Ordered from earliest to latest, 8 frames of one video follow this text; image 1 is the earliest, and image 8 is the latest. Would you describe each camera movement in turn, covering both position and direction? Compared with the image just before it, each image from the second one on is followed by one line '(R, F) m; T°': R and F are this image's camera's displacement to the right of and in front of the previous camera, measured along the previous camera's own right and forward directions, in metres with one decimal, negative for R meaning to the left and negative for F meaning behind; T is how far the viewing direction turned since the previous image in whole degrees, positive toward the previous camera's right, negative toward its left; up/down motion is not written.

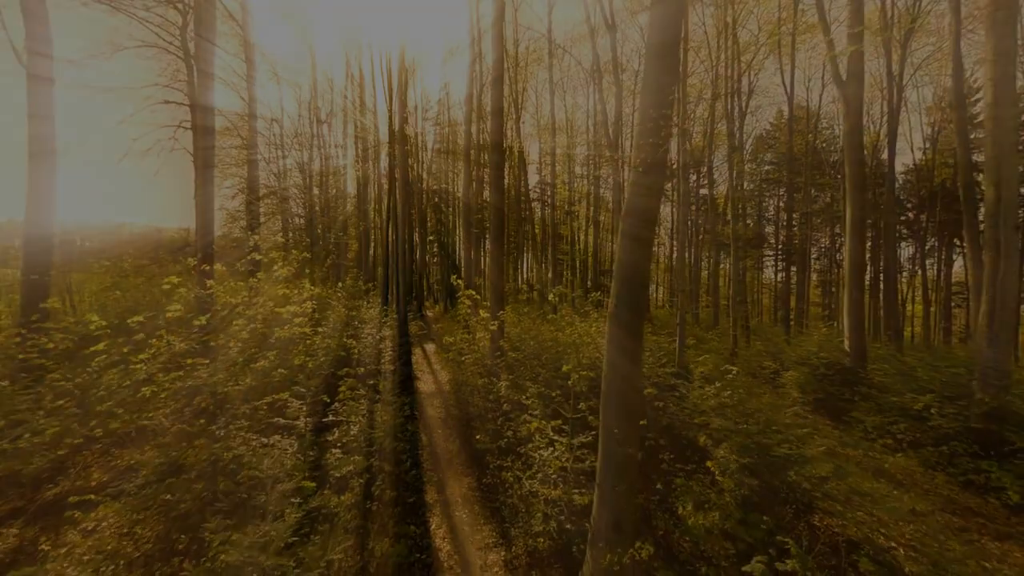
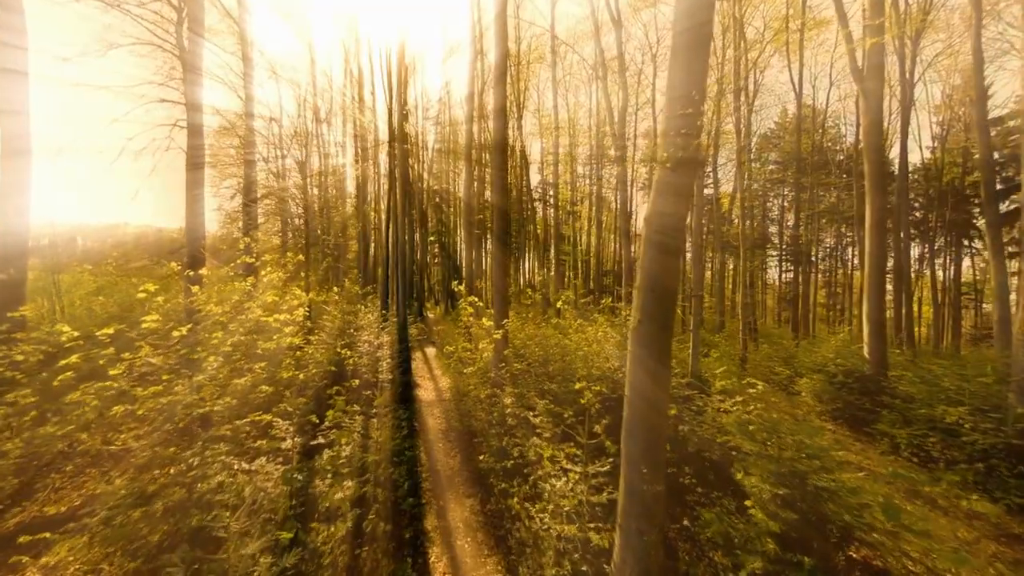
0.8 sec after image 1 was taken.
(-0.1, +0.5) m; 0°
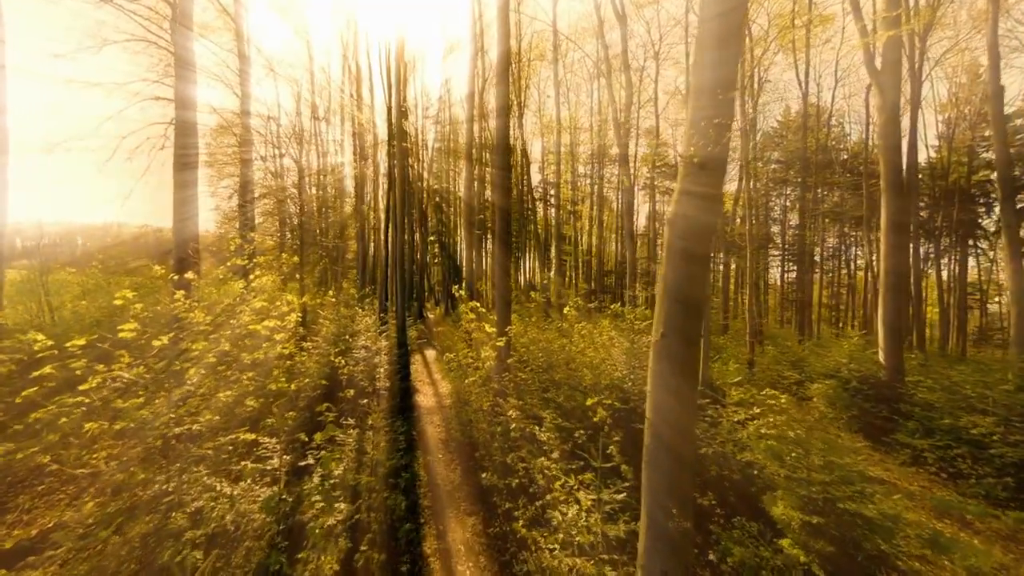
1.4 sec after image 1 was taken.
(-0.1, +0.4) m; 0°
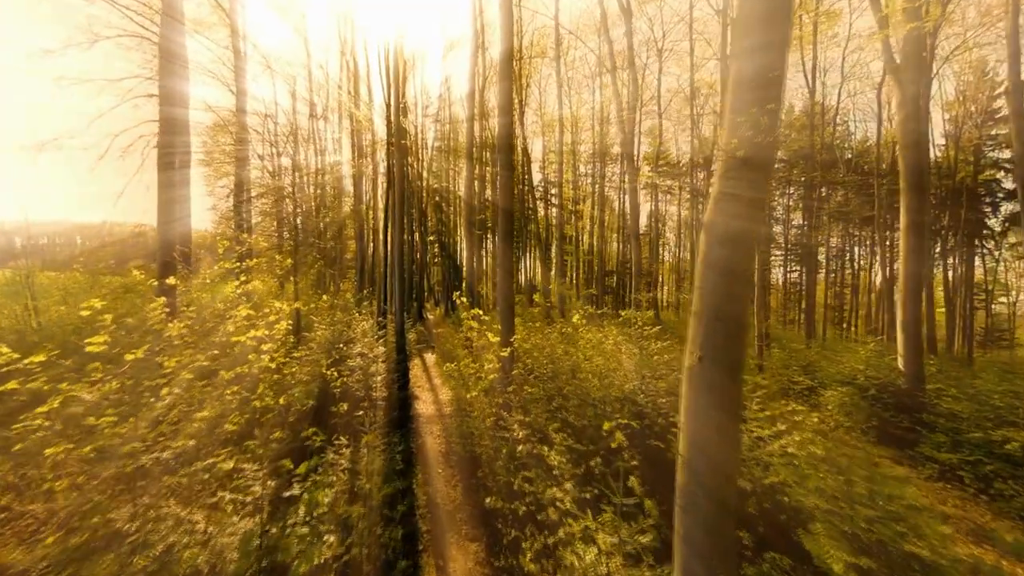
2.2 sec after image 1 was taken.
(-0.1, +0.4) m; 0°
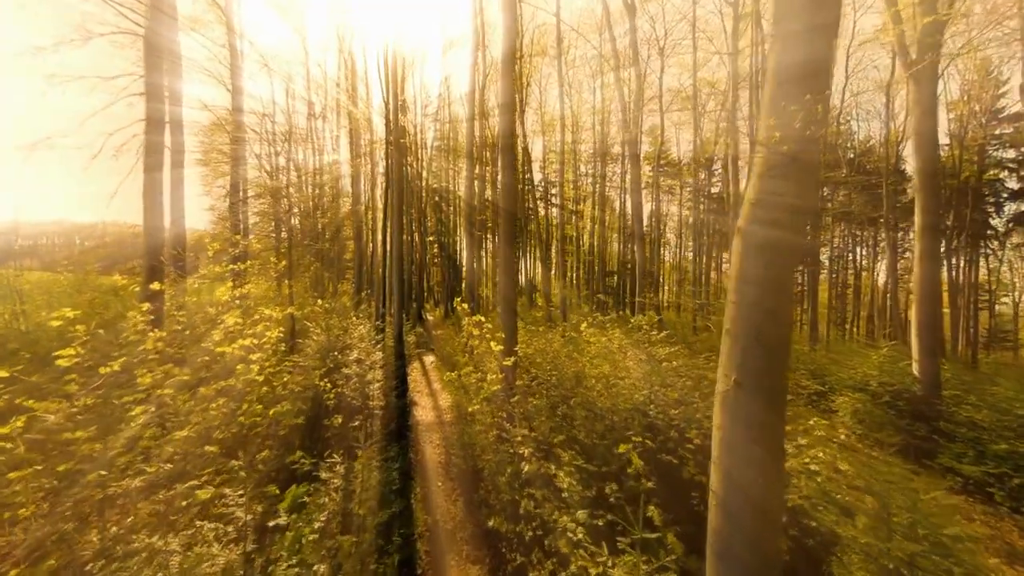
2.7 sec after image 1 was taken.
(-0.1, +0.3) m; 0°
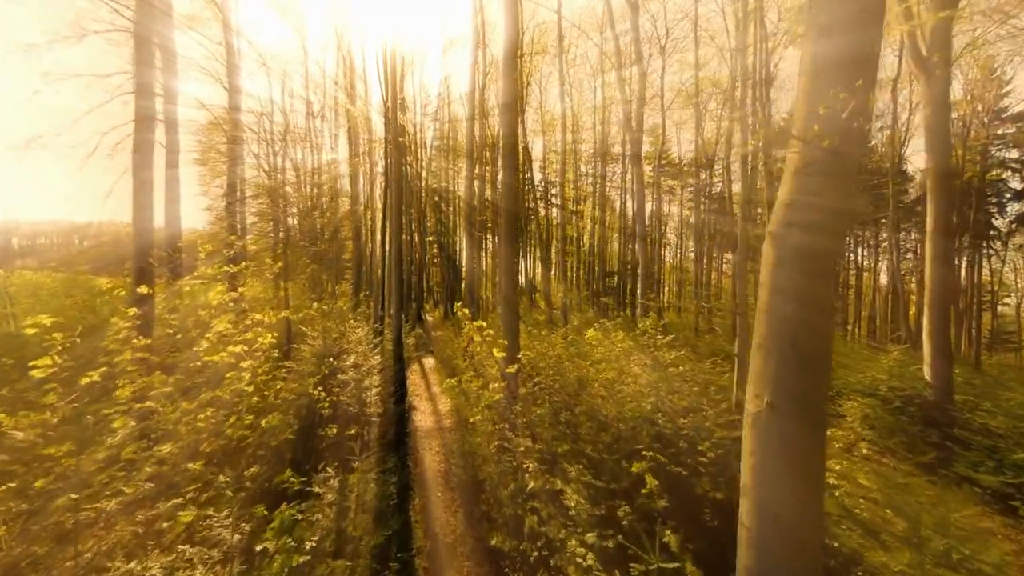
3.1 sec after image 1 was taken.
(0.0, +0.2) m; 0°
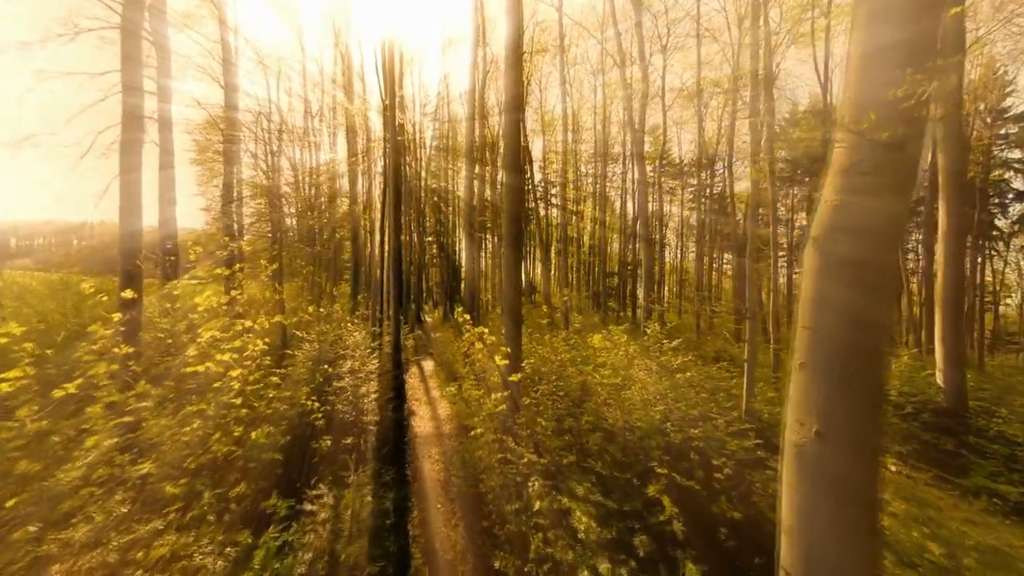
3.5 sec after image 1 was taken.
(0.0, +0.3) m; 0°
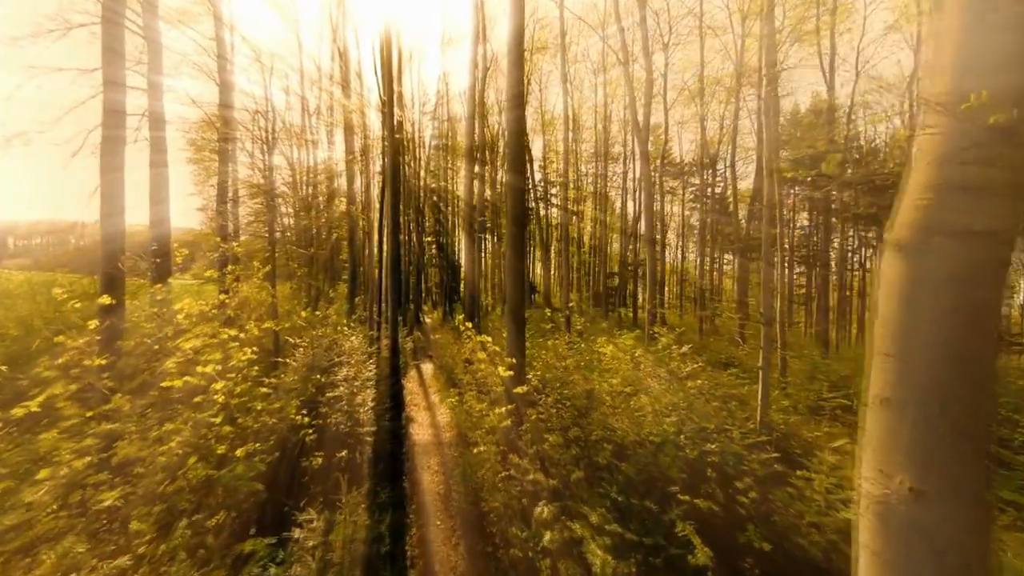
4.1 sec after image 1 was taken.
(-0.1, +0.3) m; 0°
